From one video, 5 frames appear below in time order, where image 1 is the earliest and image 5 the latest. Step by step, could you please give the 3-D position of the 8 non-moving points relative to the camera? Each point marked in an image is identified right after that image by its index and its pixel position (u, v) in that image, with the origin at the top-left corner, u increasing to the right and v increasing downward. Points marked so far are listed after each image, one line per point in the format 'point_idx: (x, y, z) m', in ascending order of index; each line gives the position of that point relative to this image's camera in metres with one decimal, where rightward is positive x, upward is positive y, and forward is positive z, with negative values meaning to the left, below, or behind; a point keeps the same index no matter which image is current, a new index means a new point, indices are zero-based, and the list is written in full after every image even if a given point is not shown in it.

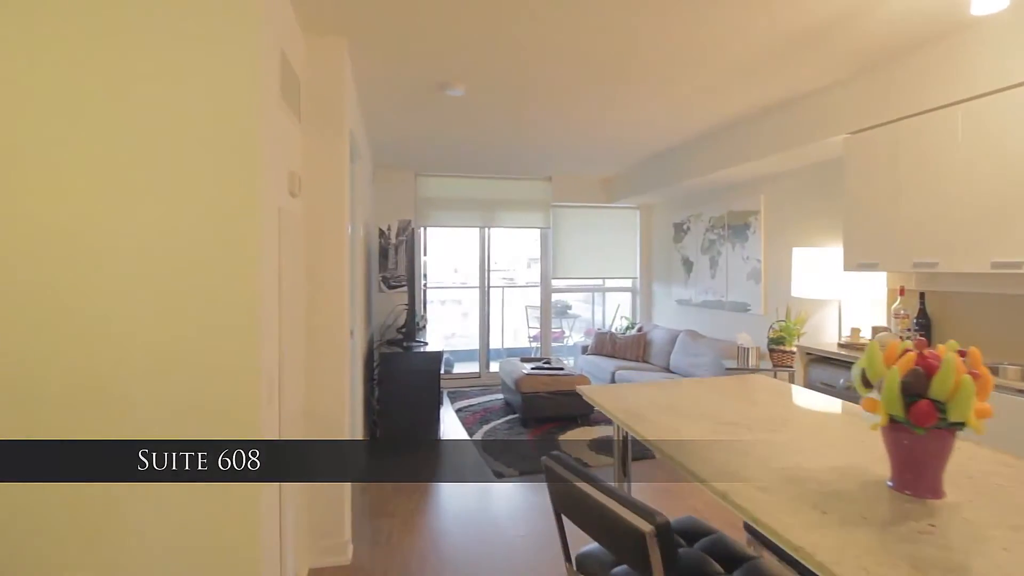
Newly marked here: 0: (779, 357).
0: (+1.9, -0.5, +3.8) m
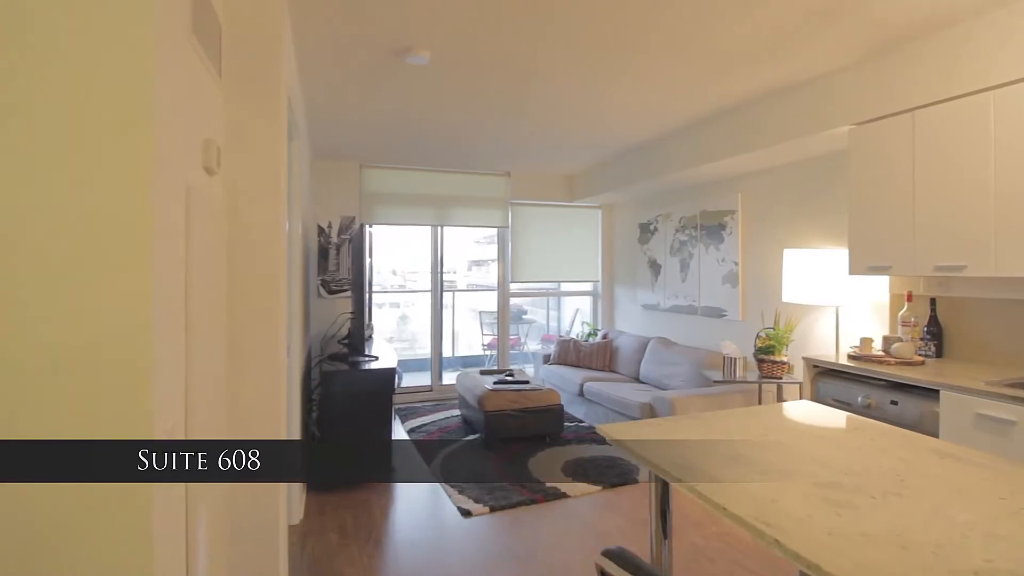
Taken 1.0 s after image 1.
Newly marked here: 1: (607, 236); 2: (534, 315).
0: (+1.7, -0.5, +3.5) m
1: (+1.2, +0.6, +6.4) m
2: (+0.3, -0.3, +6.4) m
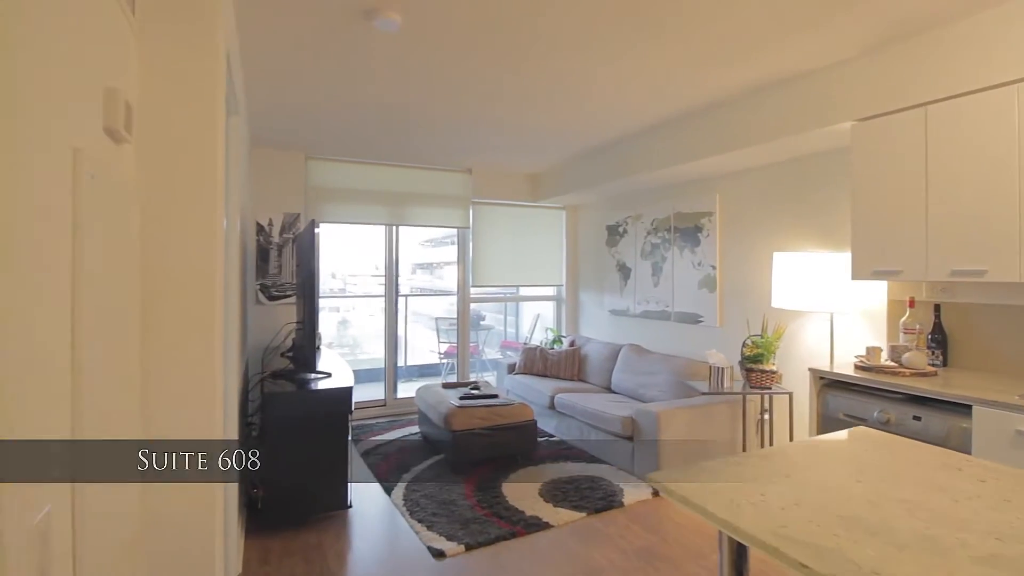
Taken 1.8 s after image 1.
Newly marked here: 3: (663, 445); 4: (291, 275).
0: (+1.6, -0.6, +3.3) m
1: (+0.7, +0.6, +6.1) m
2: (-0.2, -0.4, +6.0) m
3: (+1.0, -1.0, +3.4) m
4: (-2.0, +0.1, +4.8) m
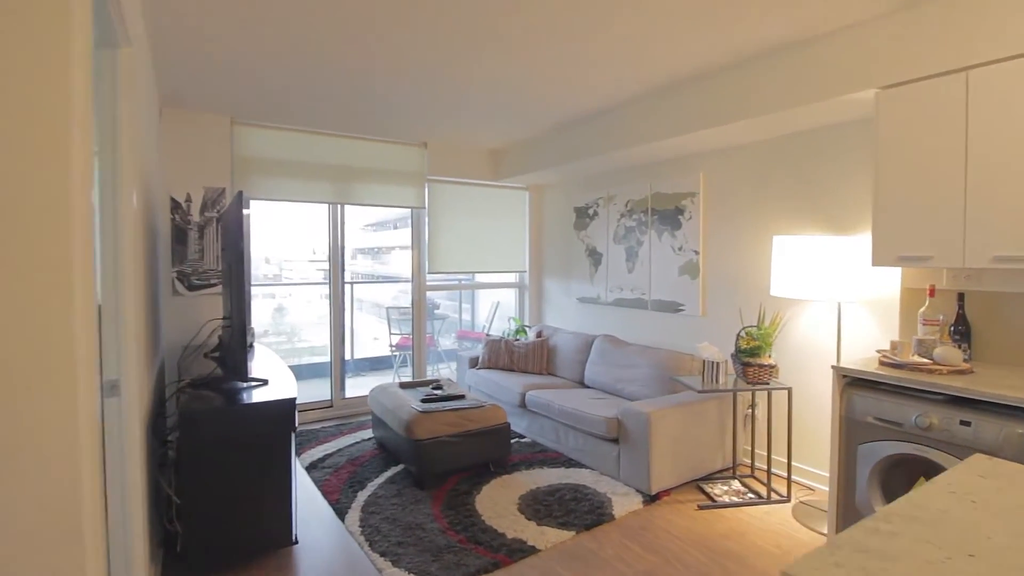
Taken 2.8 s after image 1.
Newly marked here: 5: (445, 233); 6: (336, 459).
0: (+1.4, -0.5, +3.0) m
1: (+0.3, +0.7, +5.7) m
2: (-0.6, -0.2, +5.5) m
3: (+0.9, -1.0, +3.1) m
4: (-2.3, +0.2, +4.1) m
5: (-0.7, +0.6, +5.3) m
6: (-1.3, -1.2, +3.7) m
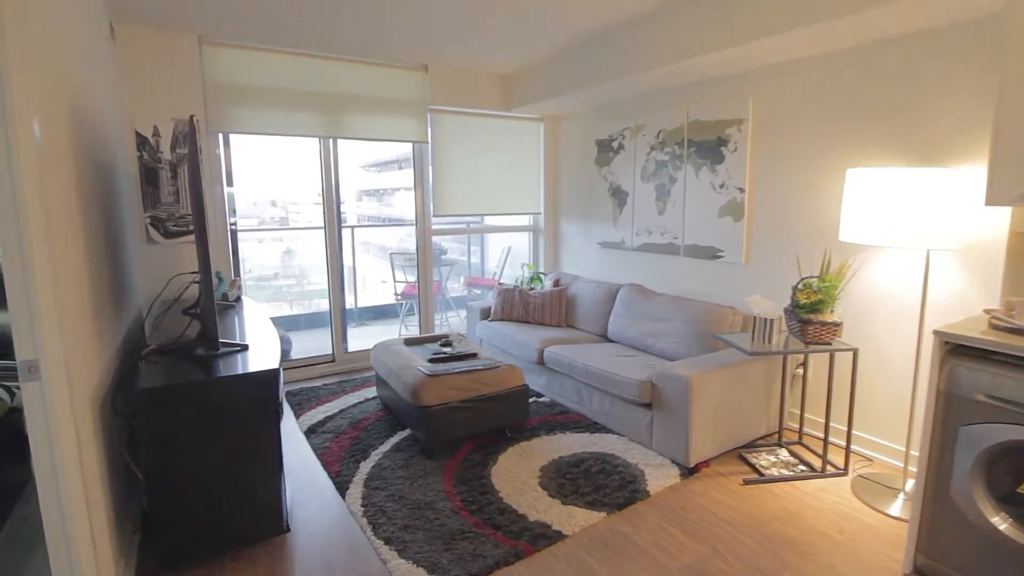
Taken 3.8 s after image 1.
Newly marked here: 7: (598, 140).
0: (+1.5, -0.2, +2.6) m
1: (+0.4, +1.3, +5.2) m
2: (-0.5, +0.3, +5.1) m
3: (+1.0, -0.7, +2.7) m
4: (-2.2, +0.6, +3.6) m
5: (-0.5, +1.1, +4.8) m
6: (-1.1, -0.9, +3.4) m
7: (+0.7, +1.3, +4.5) m
